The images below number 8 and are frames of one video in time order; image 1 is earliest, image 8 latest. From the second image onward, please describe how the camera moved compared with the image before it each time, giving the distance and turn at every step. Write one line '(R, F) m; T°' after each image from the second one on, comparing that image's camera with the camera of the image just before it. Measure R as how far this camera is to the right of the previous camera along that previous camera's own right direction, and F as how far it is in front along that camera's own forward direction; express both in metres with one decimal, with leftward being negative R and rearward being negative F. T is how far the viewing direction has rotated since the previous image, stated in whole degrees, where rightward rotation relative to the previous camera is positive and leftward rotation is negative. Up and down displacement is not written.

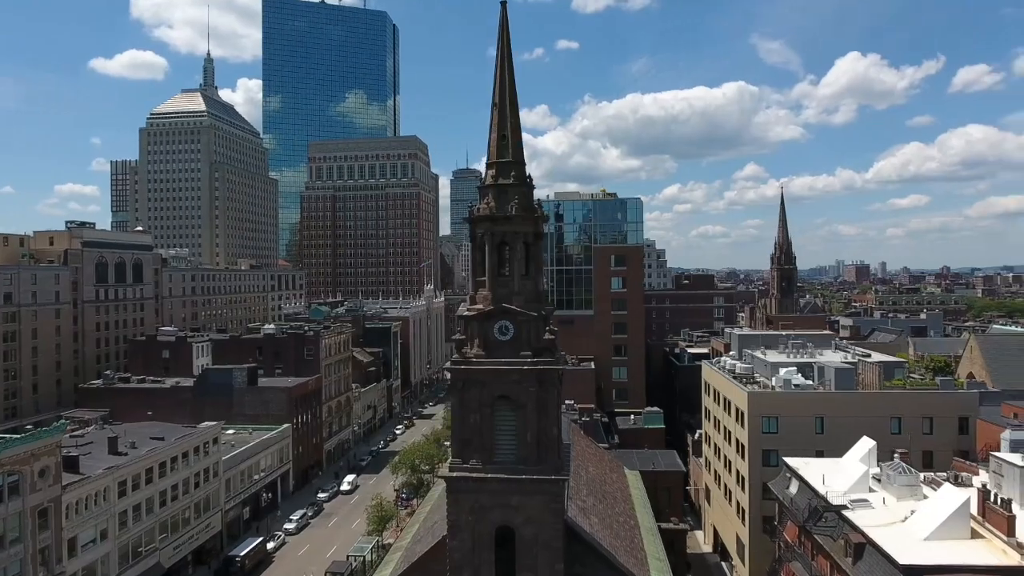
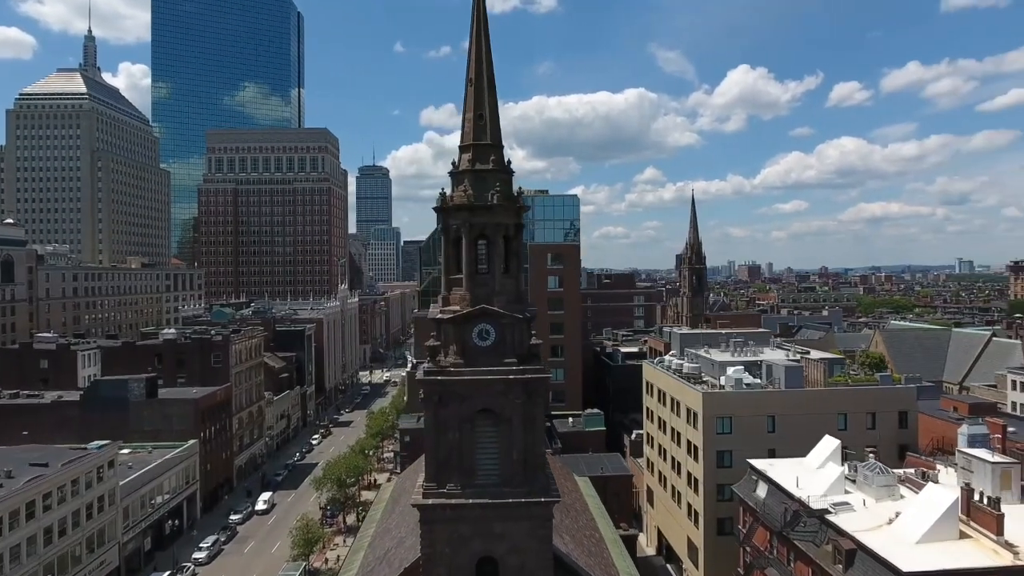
(-2.8, +3.4) m; +8°
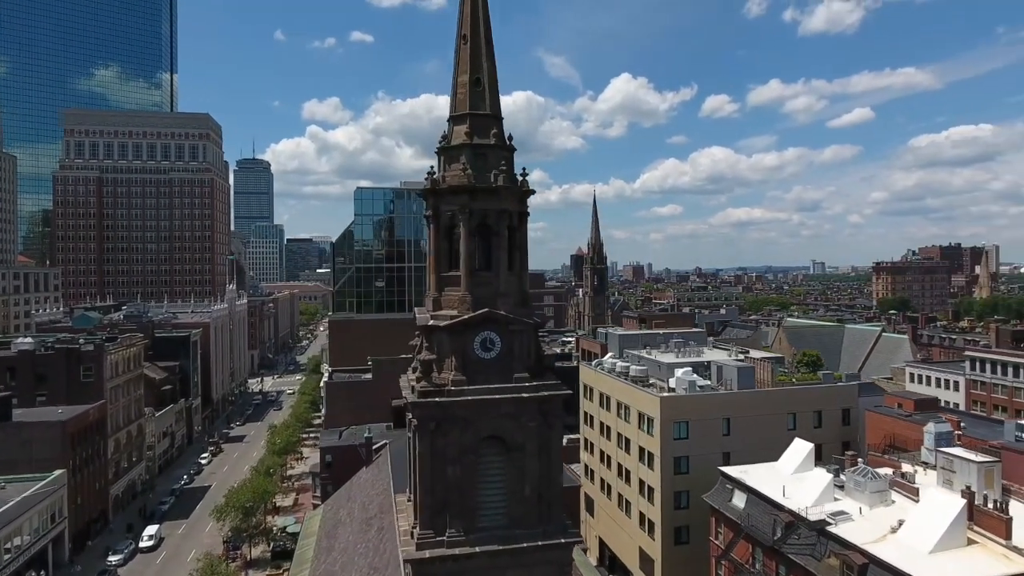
(-3.8, +4.5) m; +10°
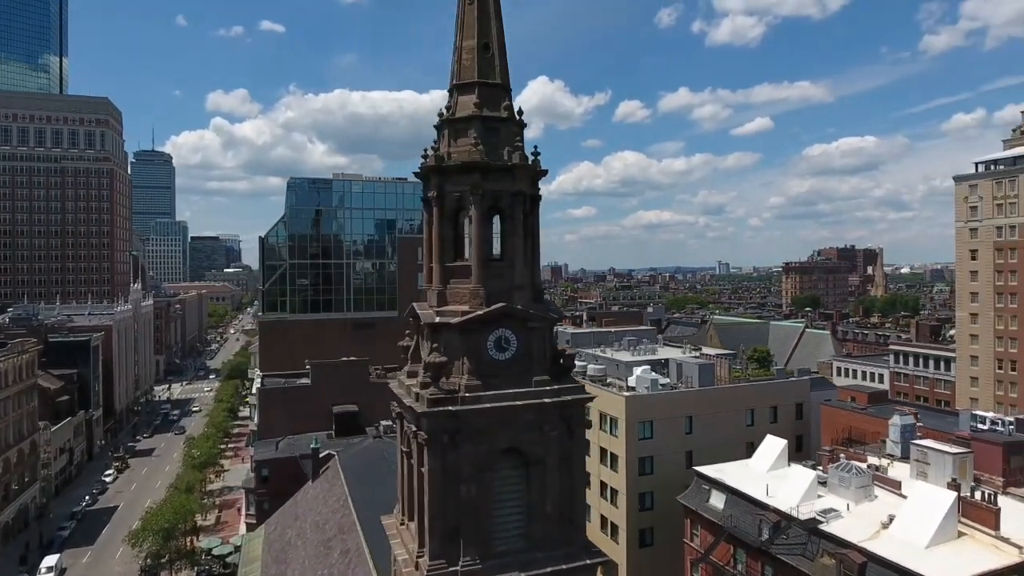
(-2.8, +2.5) m; +7°
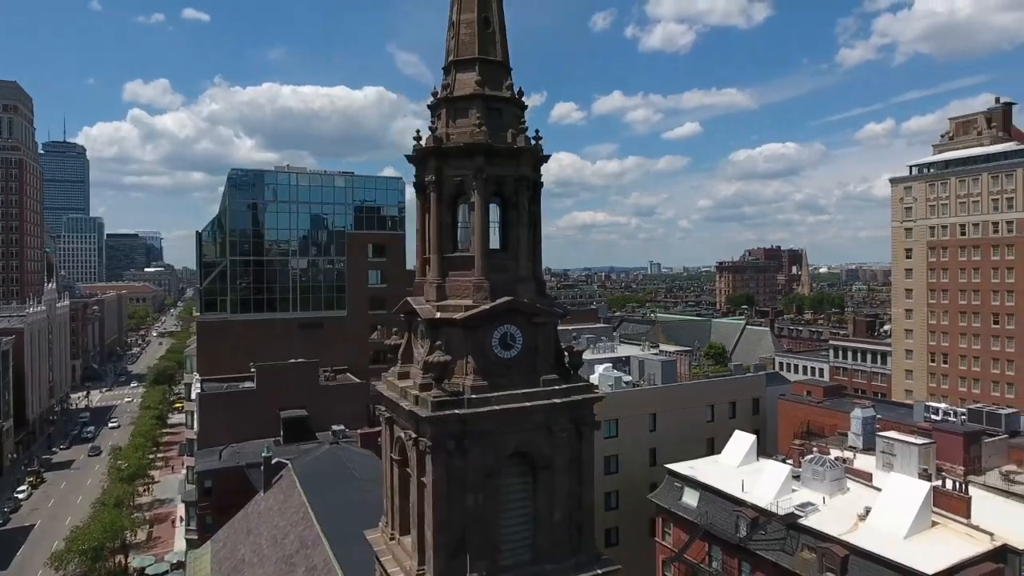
(-1.8, +1.3) m; +6°
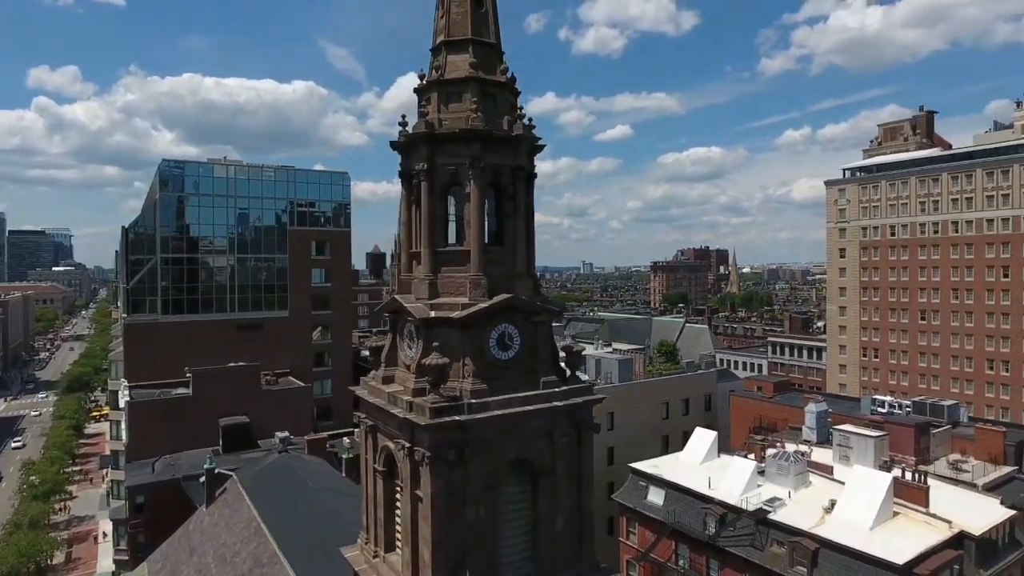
(-1.5, +1.1) m; +6°
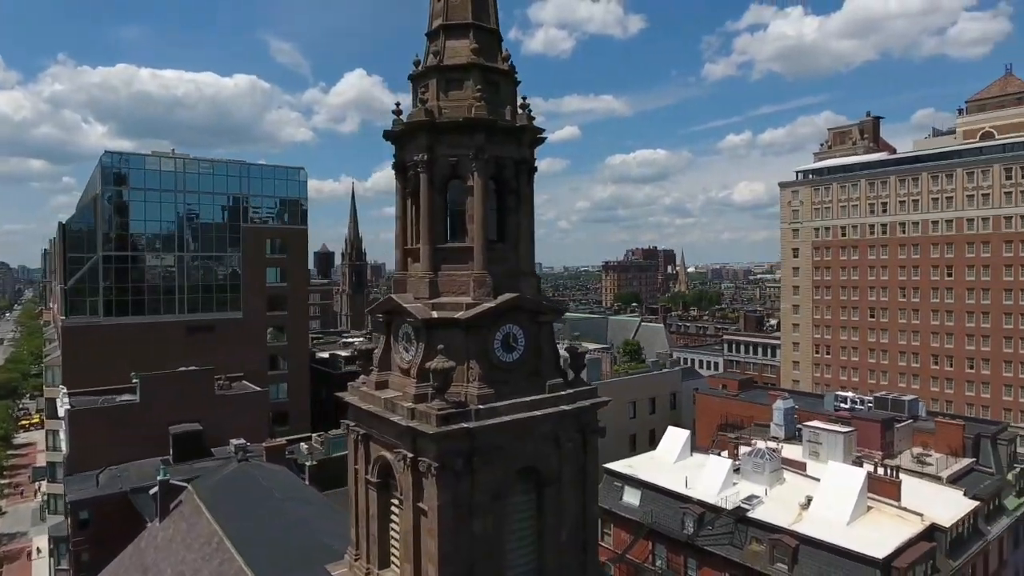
(-1.3, +0.8) m; +5°
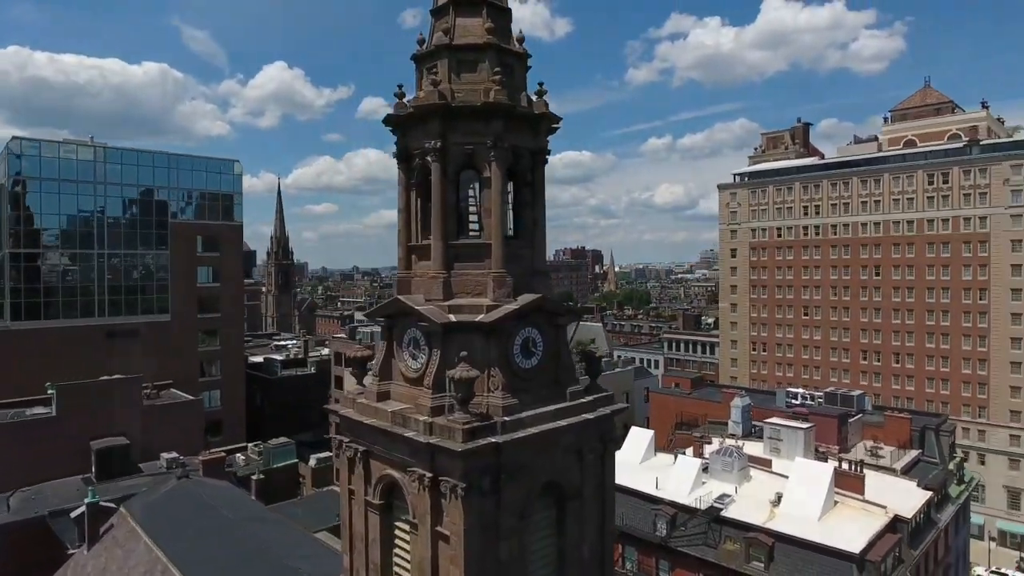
(-2.0, +1.2) m; +7°
